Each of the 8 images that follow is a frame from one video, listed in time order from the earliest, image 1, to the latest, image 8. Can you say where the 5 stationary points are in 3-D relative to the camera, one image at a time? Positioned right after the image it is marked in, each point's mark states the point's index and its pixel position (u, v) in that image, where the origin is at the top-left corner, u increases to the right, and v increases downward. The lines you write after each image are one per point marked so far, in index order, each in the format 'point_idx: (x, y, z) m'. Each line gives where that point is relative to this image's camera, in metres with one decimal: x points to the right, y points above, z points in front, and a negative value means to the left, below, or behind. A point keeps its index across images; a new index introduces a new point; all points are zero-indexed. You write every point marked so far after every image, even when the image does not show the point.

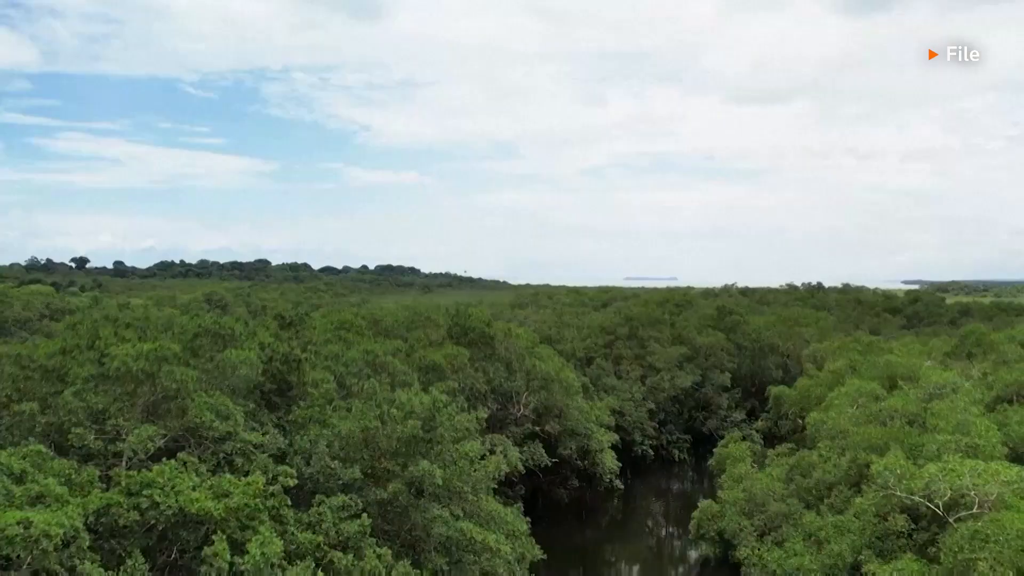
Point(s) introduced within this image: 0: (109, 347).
0: (-12.0, -1.7, +18.2) m
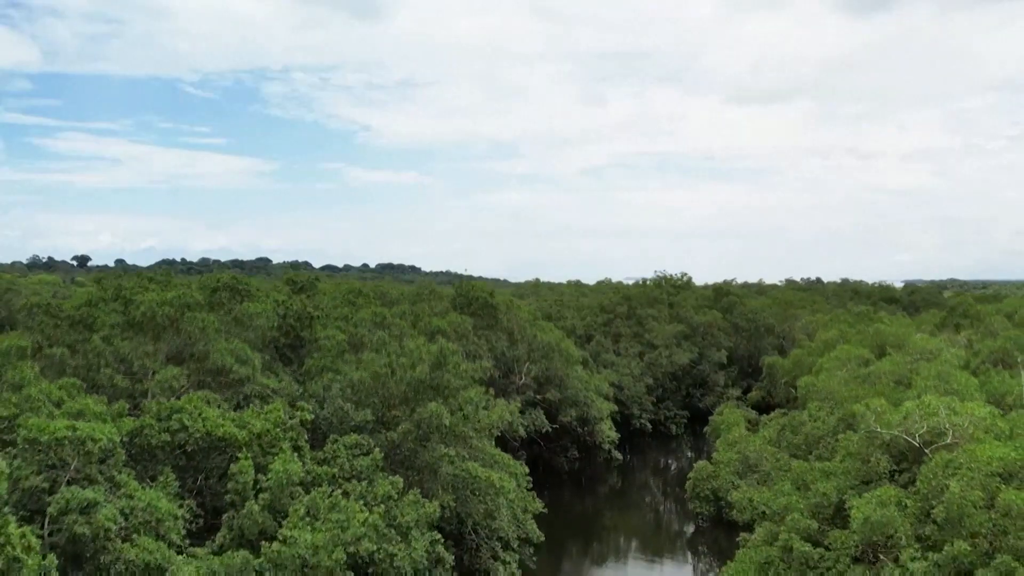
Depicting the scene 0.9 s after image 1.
0: (-11.9, -0.2, +19.2) m
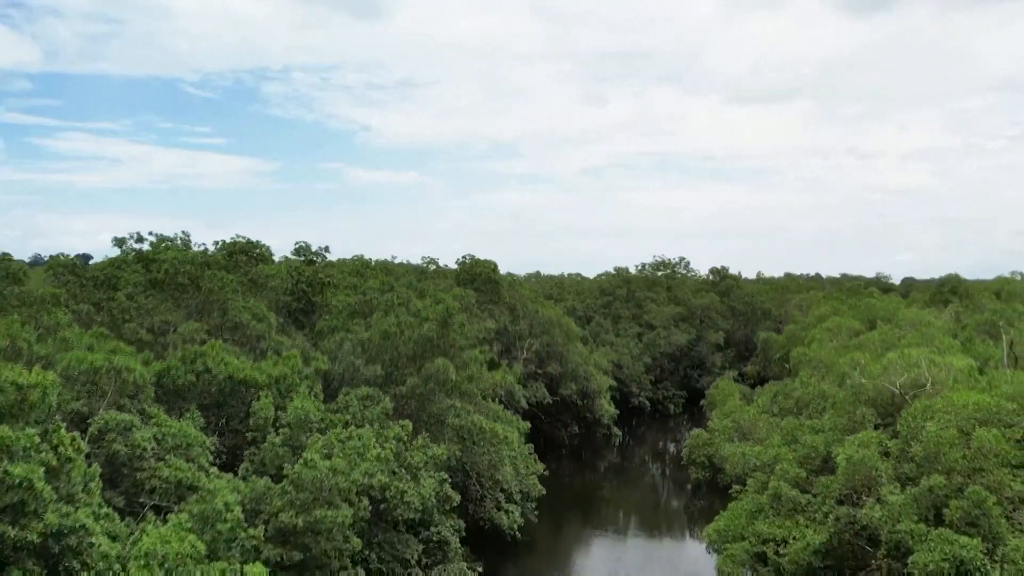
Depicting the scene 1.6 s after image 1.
0: (-11.8, +1.1, +20.2) m
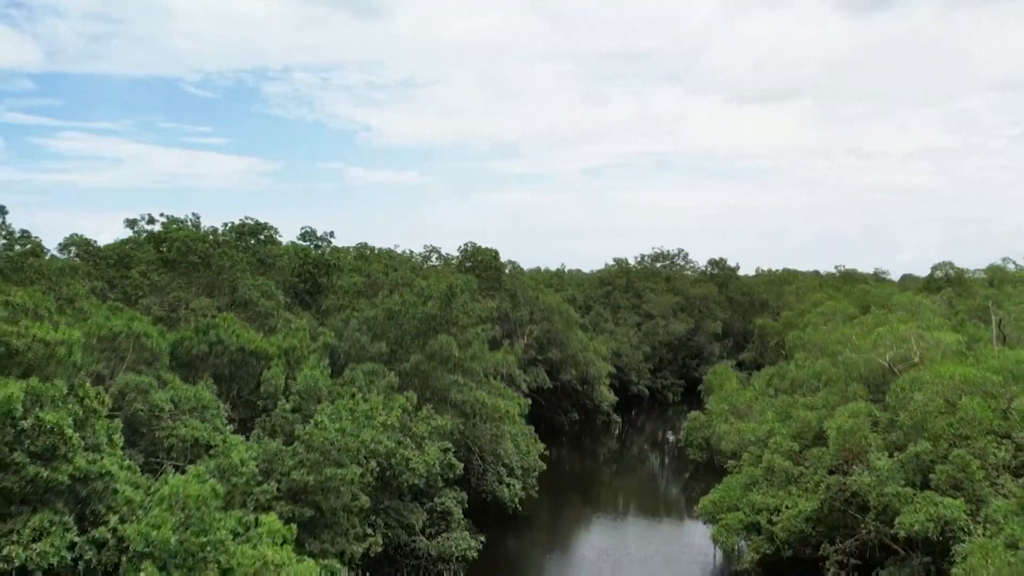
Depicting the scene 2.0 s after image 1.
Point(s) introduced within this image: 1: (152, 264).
0: (-11.8, +1.8, +20.8) m
1: (-11.7, +0.8, +19.9) m
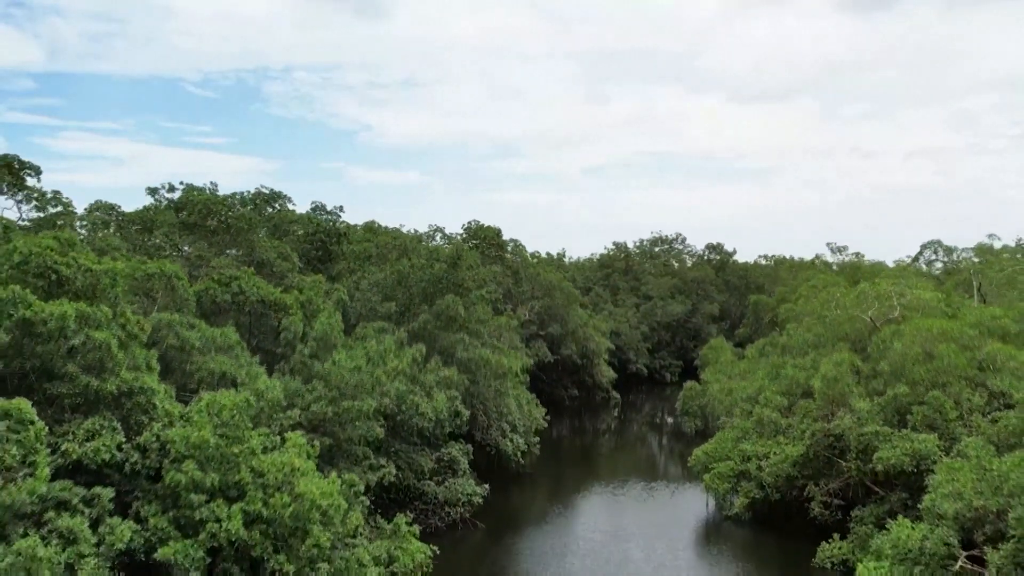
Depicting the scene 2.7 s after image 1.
0: (-11.7, +3.1, +21.8) m
1: (-11.6, +2.1, +21.0) m
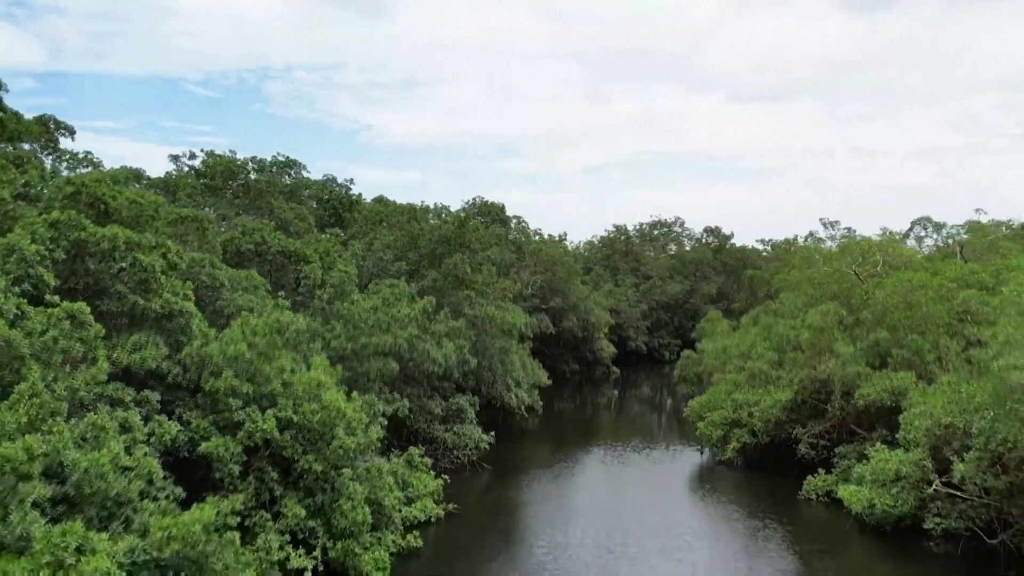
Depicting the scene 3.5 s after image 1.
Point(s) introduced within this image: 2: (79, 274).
0: (-11.5, +4.5, +23.0) m
1: (-11.5, +3.6, +22.1) m
2: (-8.4, +0.3, +11.9) m
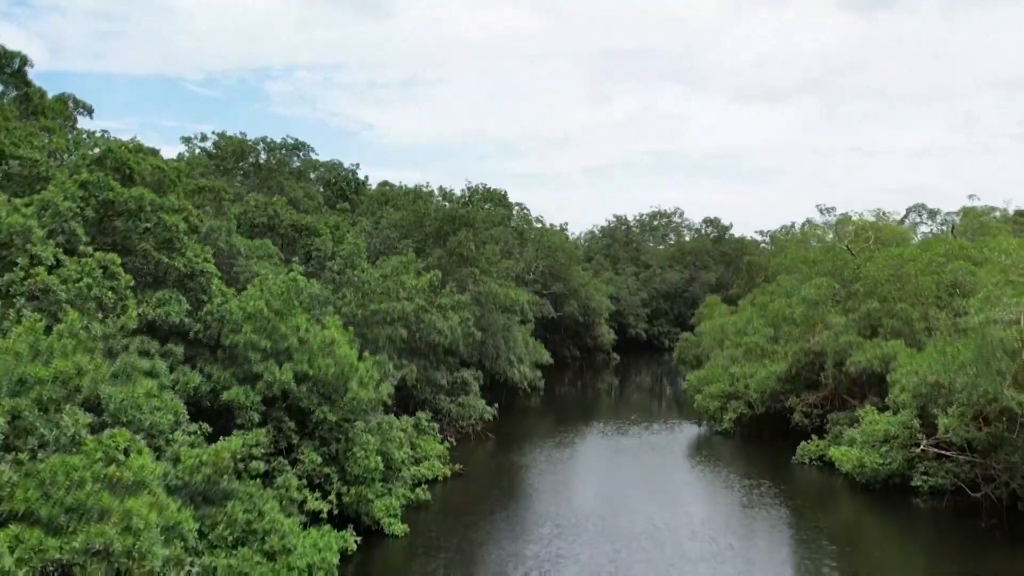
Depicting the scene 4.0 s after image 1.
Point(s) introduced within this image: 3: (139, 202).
0: (-11.4, +5.4, +23.6) m
1: (-11.4, +4.4, +22.8) m
2: (-8.3, +1.1, +12.5) m
3: (-7.6, +1.8, +12.5) m
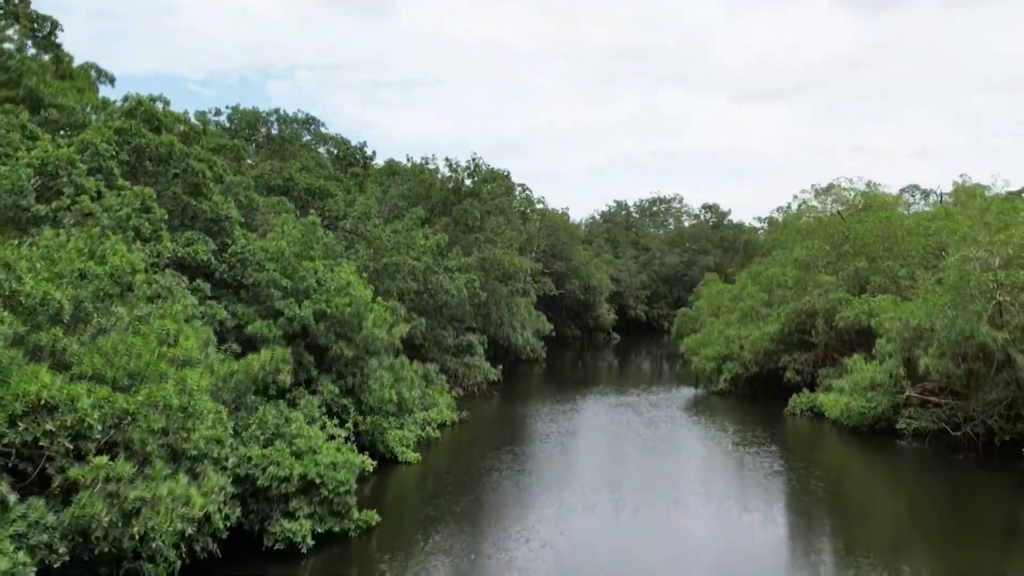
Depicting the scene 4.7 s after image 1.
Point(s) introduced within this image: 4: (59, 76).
0: (-11.3, +6.7, +24.5) m
1: (-11.2, +5.7, +23.6) m
2: (-8.2, +2.4, +13.4) m
3: (-7.5, +3.0, +13.3) m
4: (-12.5, +5.8, +16.8) m
